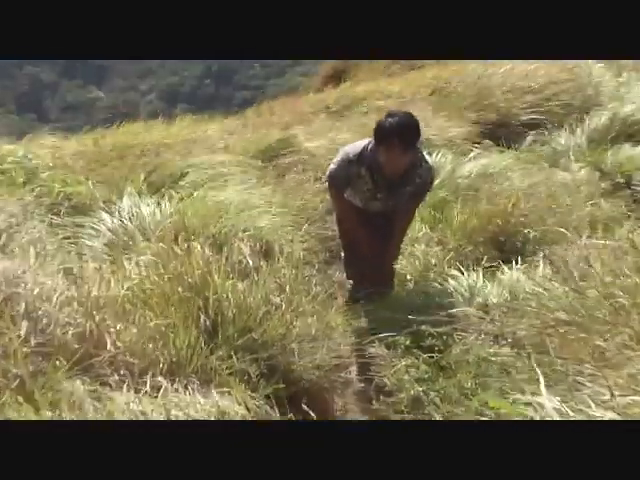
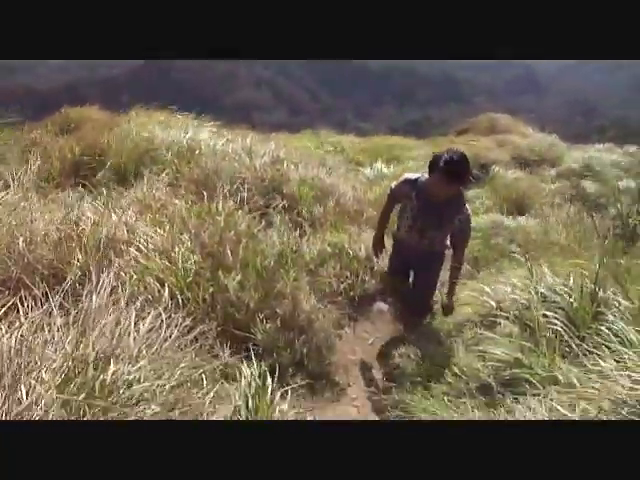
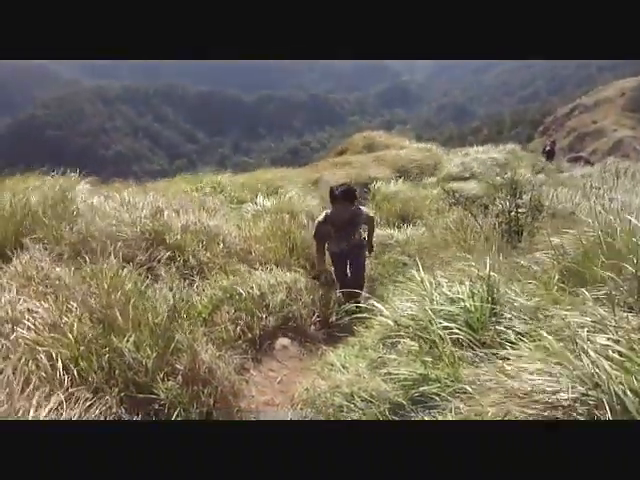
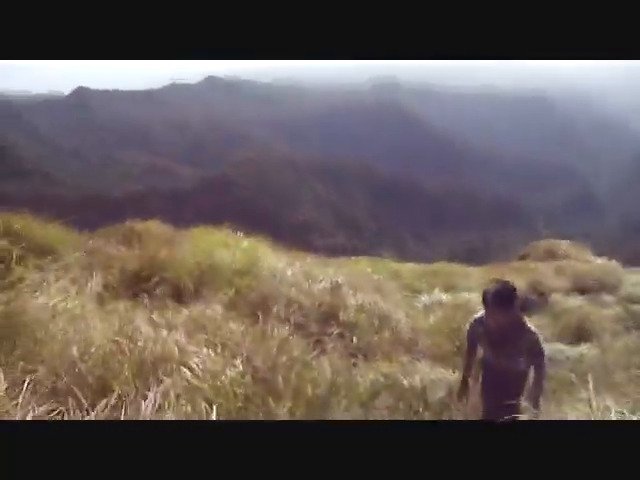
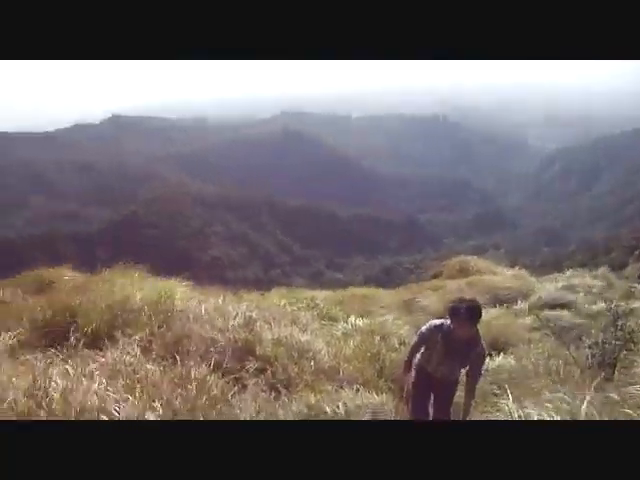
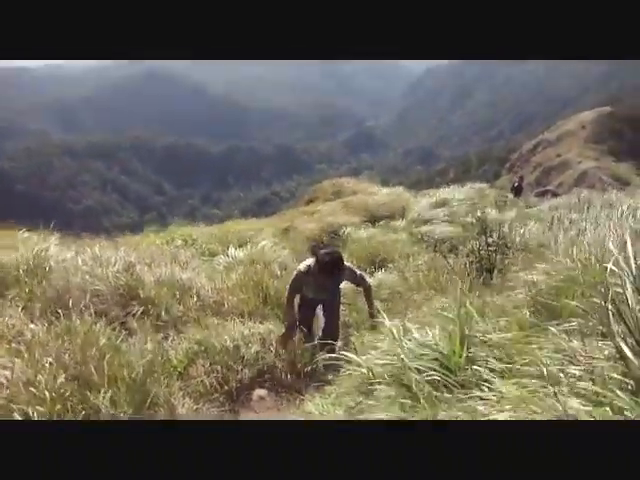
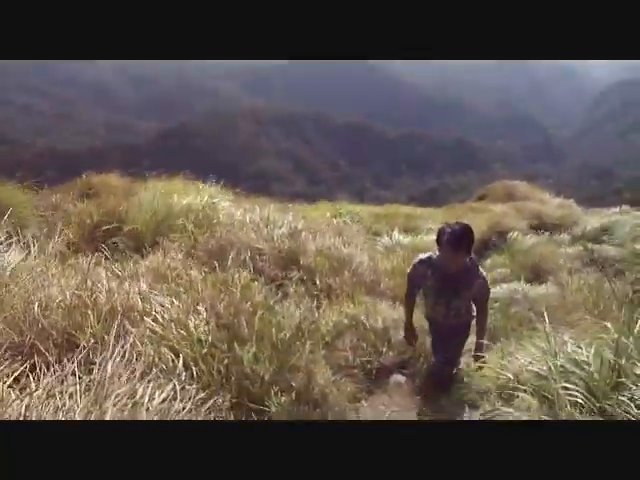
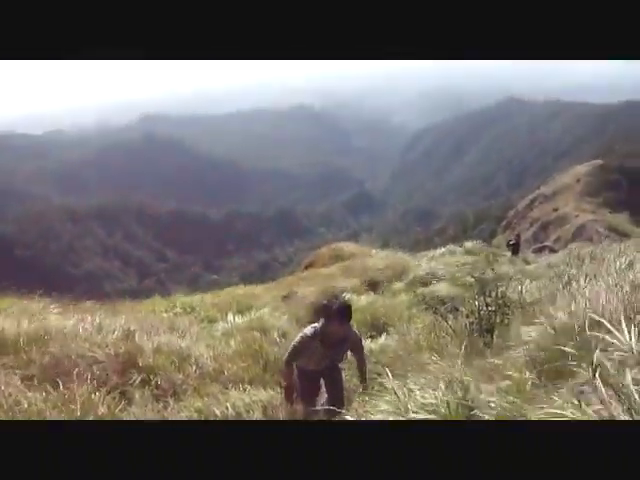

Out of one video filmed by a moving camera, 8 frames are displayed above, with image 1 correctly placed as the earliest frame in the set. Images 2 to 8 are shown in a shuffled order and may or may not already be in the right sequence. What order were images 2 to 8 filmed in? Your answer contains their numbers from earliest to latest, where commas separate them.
3, 6, 8, 5, 4, 7, 2
